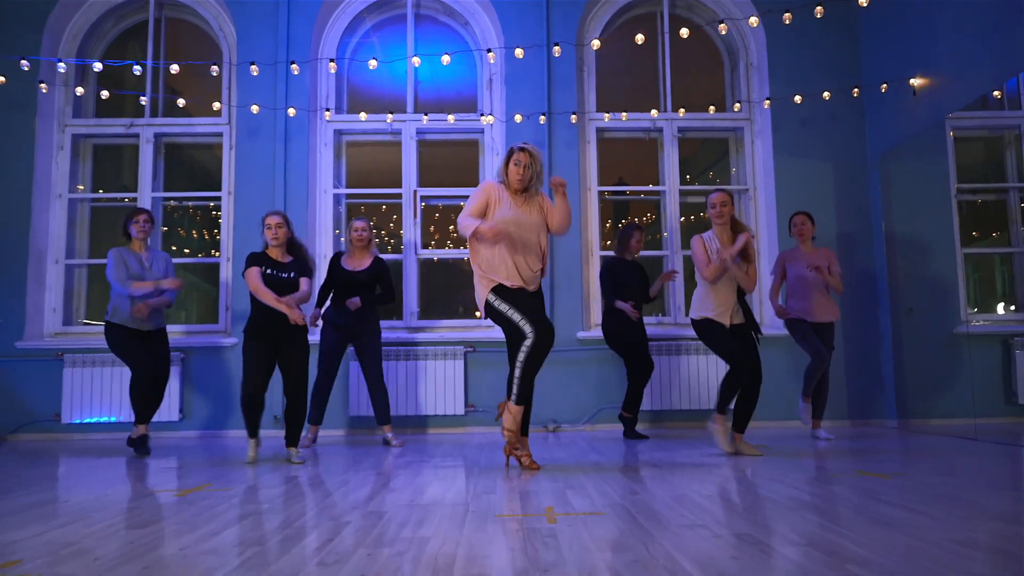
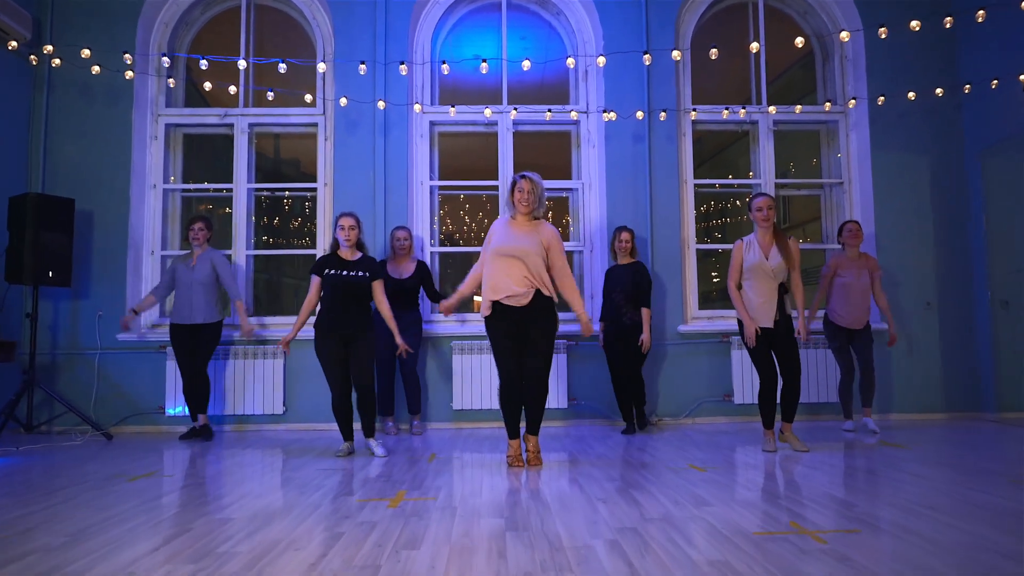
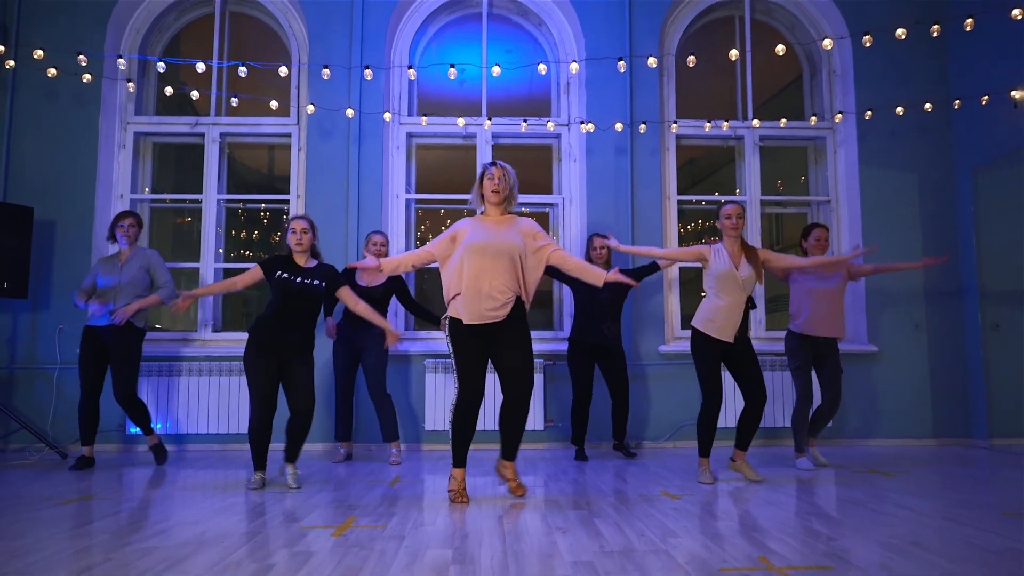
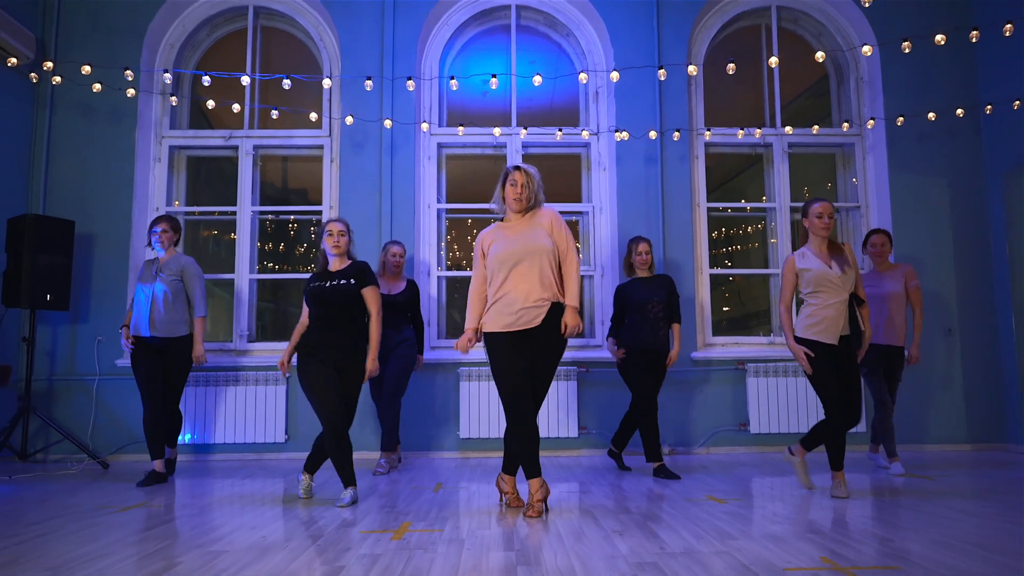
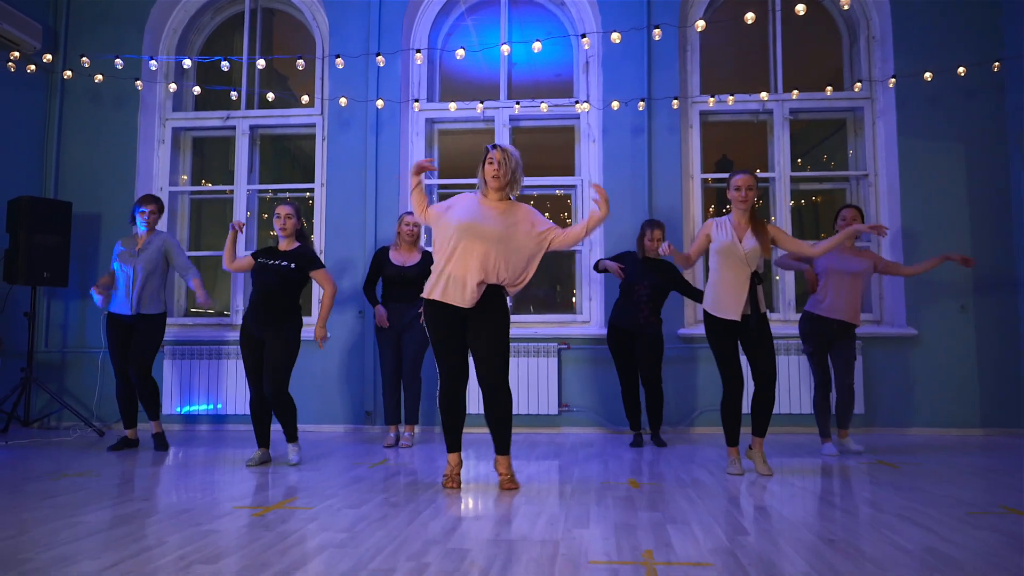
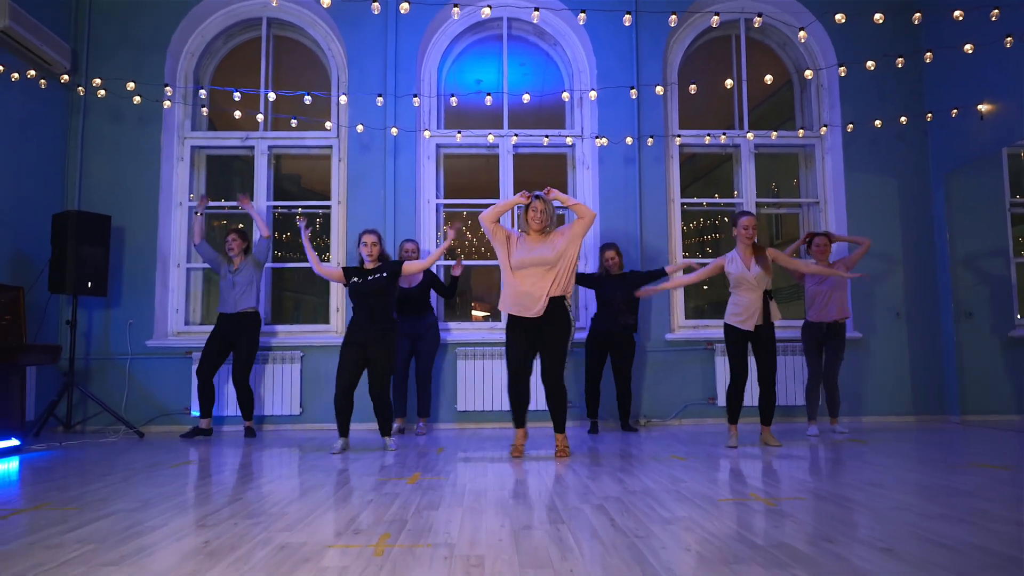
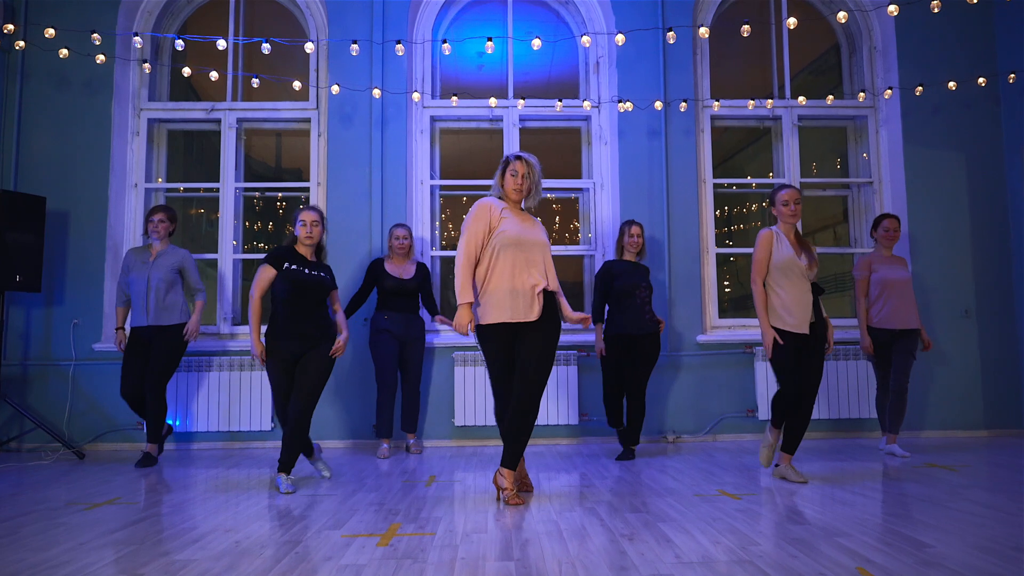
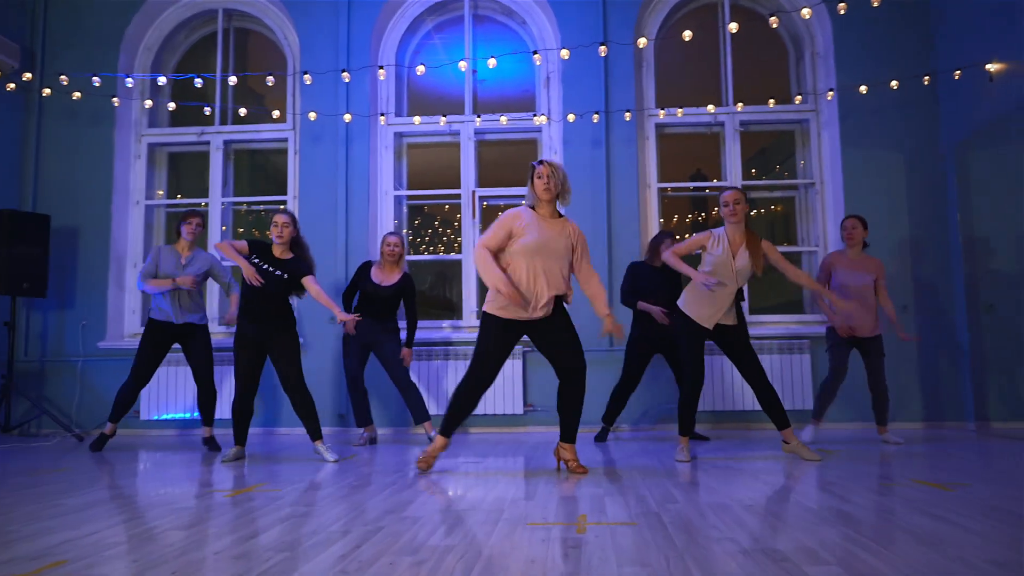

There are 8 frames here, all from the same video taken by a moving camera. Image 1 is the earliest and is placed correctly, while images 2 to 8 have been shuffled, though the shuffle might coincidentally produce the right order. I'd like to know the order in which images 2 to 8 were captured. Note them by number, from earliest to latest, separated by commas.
8, 5, 3, 6, 2, 7, 4
